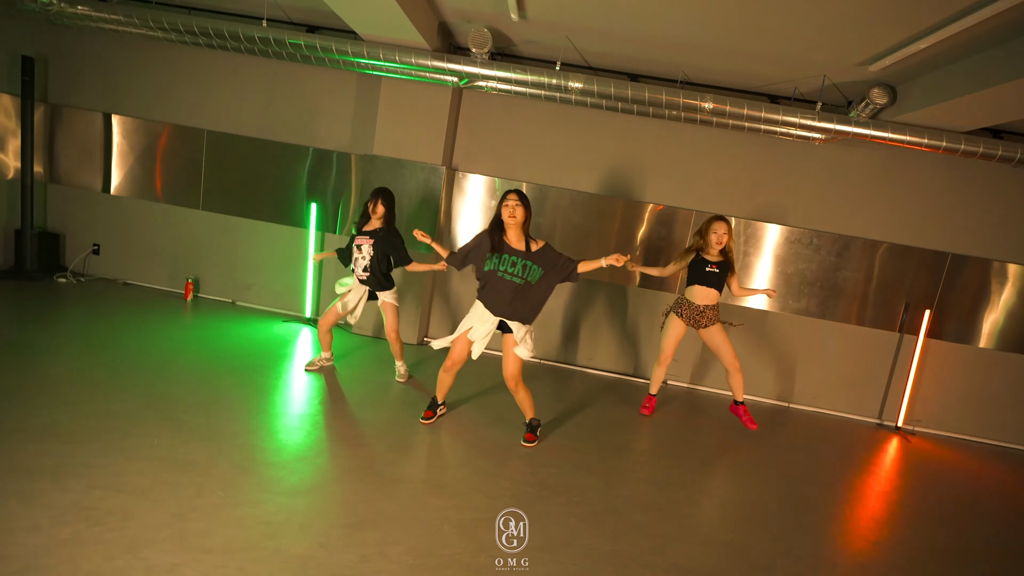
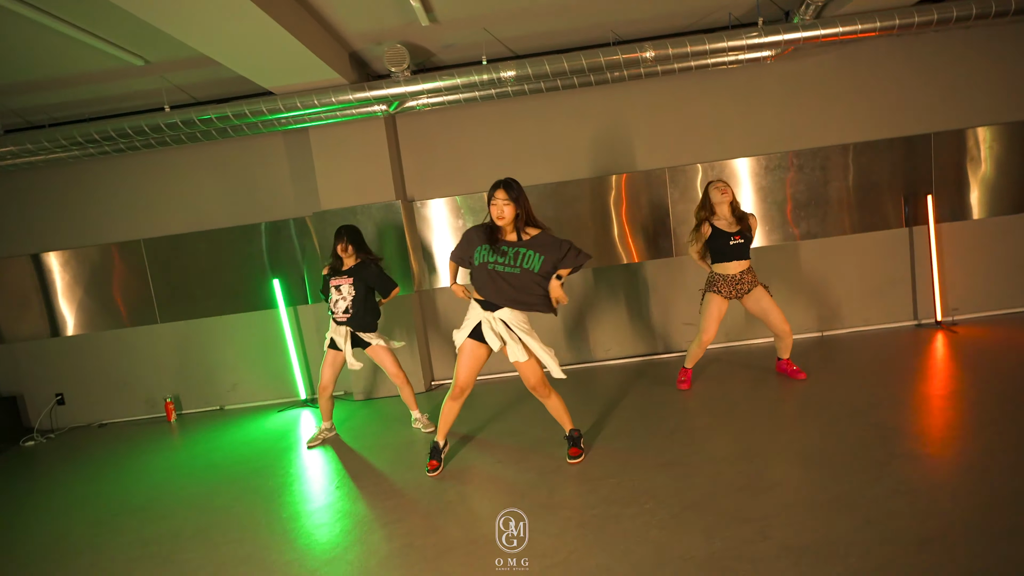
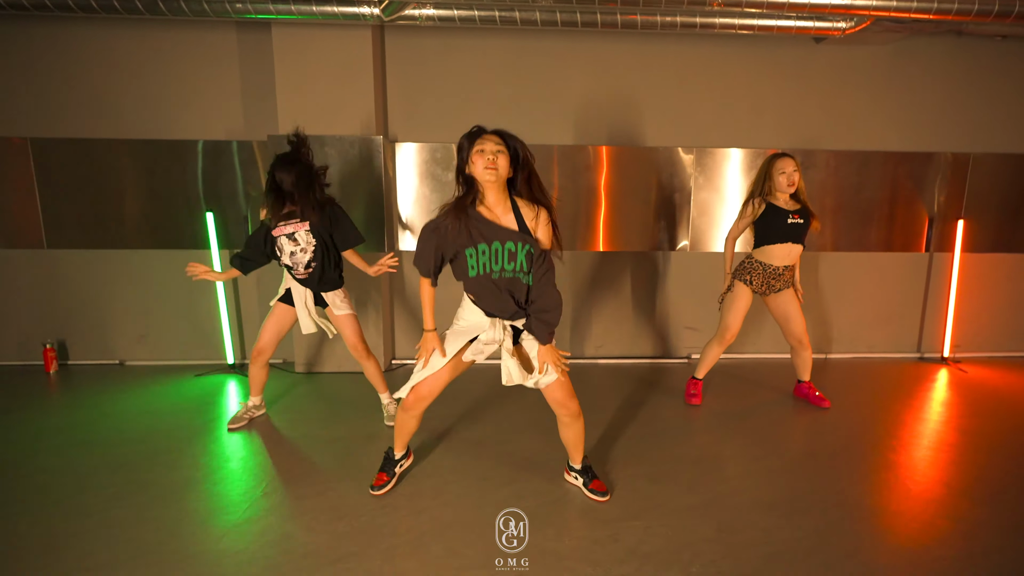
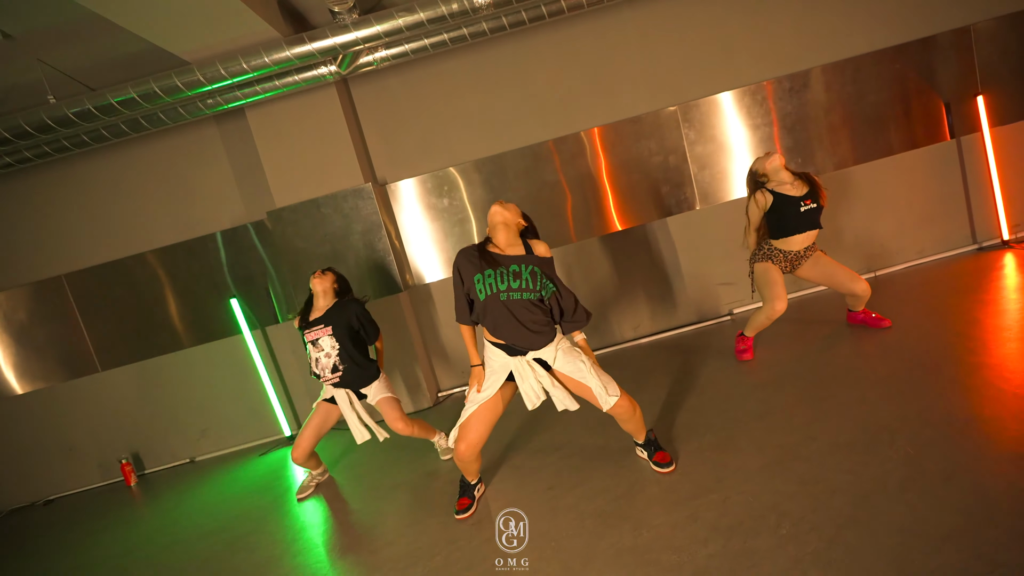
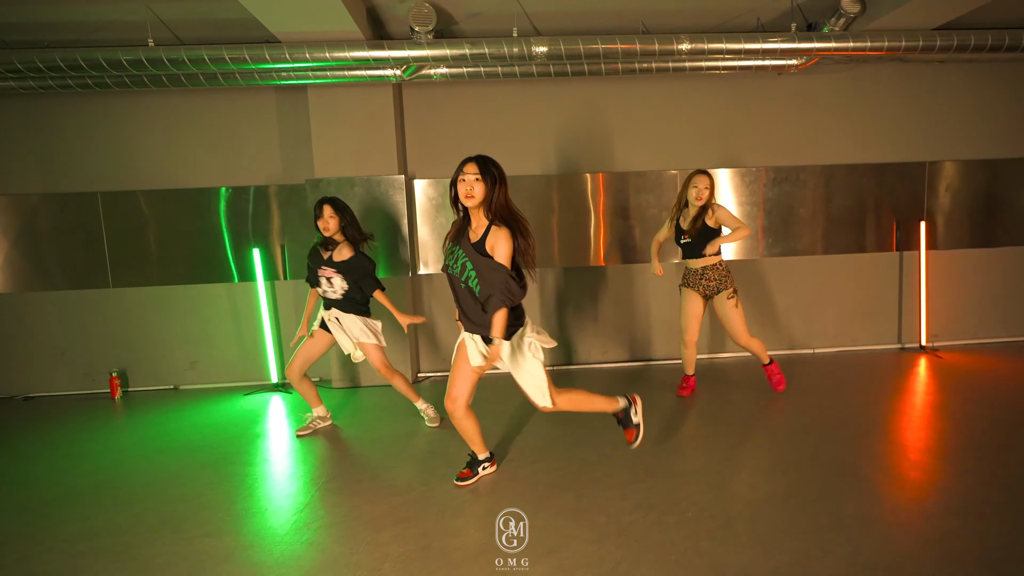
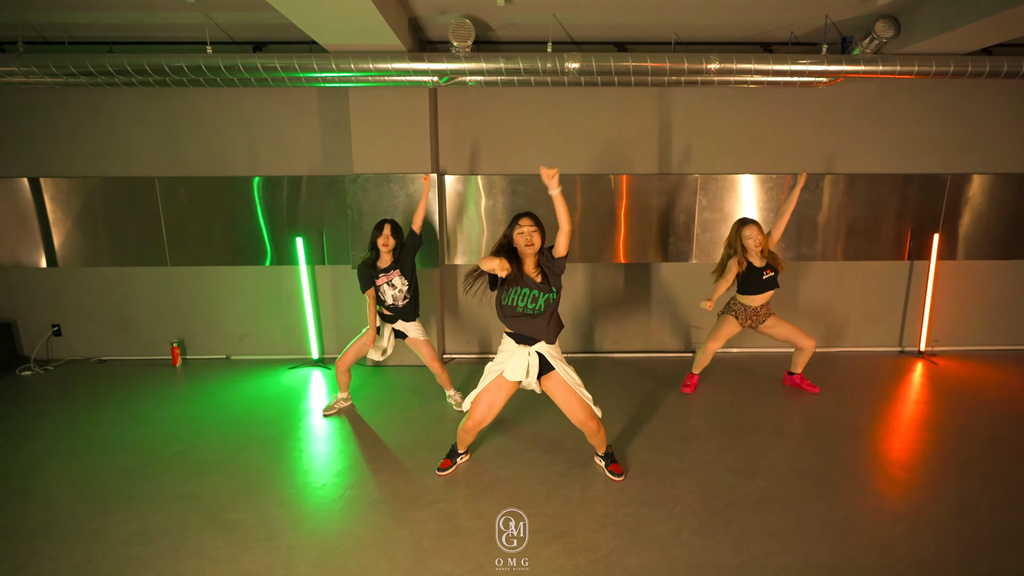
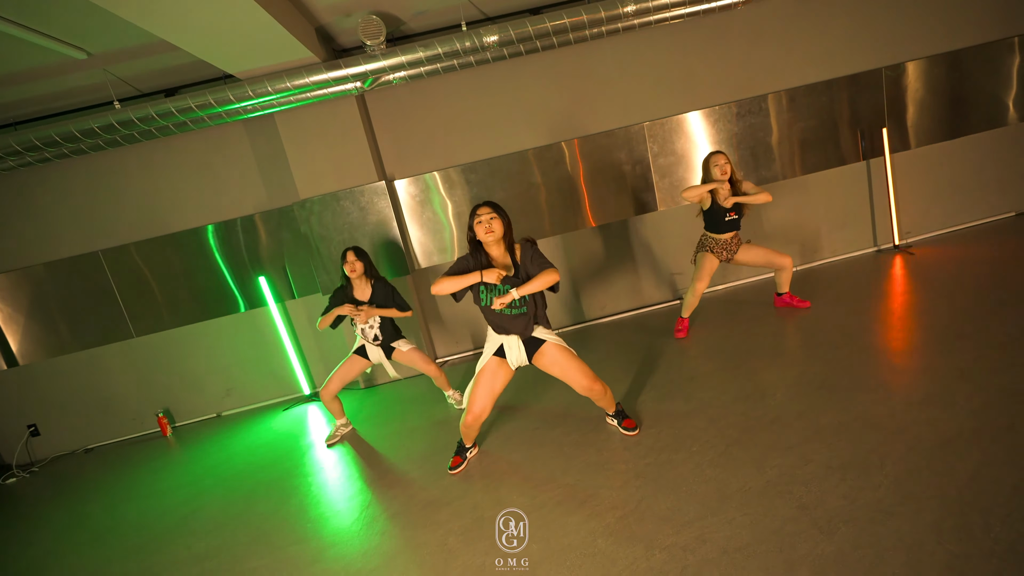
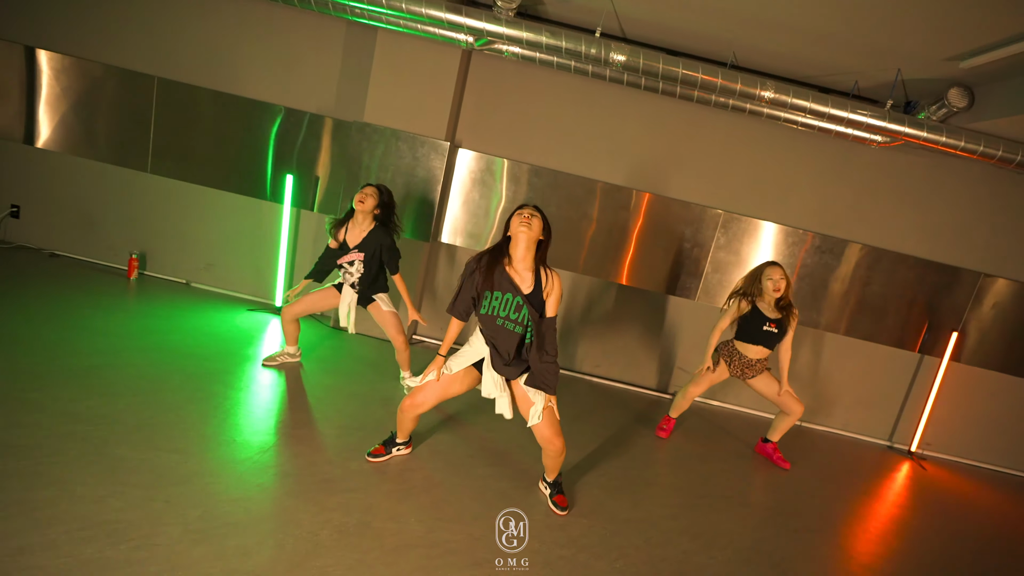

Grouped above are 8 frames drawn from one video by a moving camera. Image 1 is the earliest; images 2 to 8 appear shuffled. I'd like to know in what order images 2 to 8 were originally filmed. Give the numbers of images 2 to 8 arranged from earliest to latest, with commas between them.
2, 4, 3, 8, 6, 7, 5
